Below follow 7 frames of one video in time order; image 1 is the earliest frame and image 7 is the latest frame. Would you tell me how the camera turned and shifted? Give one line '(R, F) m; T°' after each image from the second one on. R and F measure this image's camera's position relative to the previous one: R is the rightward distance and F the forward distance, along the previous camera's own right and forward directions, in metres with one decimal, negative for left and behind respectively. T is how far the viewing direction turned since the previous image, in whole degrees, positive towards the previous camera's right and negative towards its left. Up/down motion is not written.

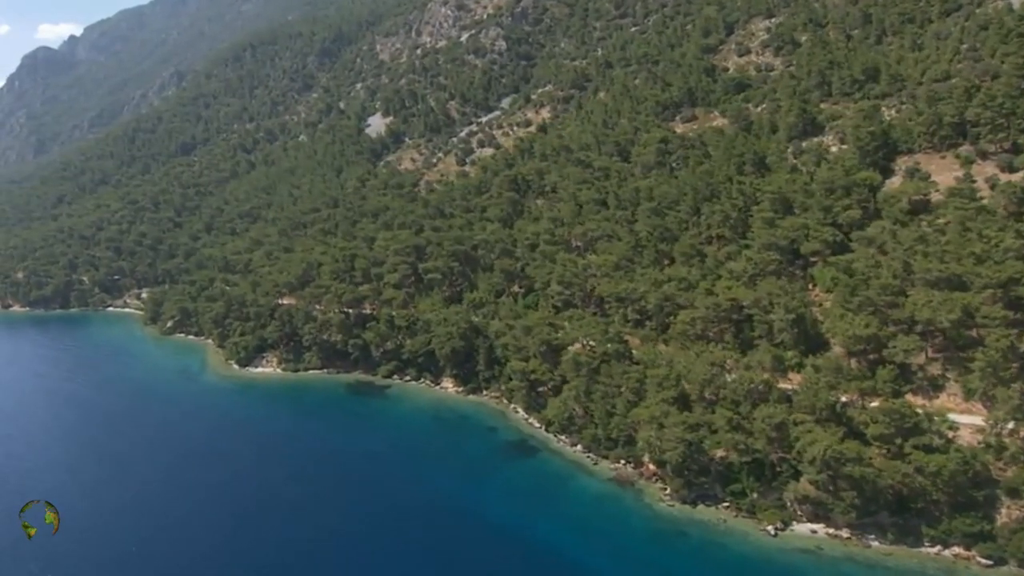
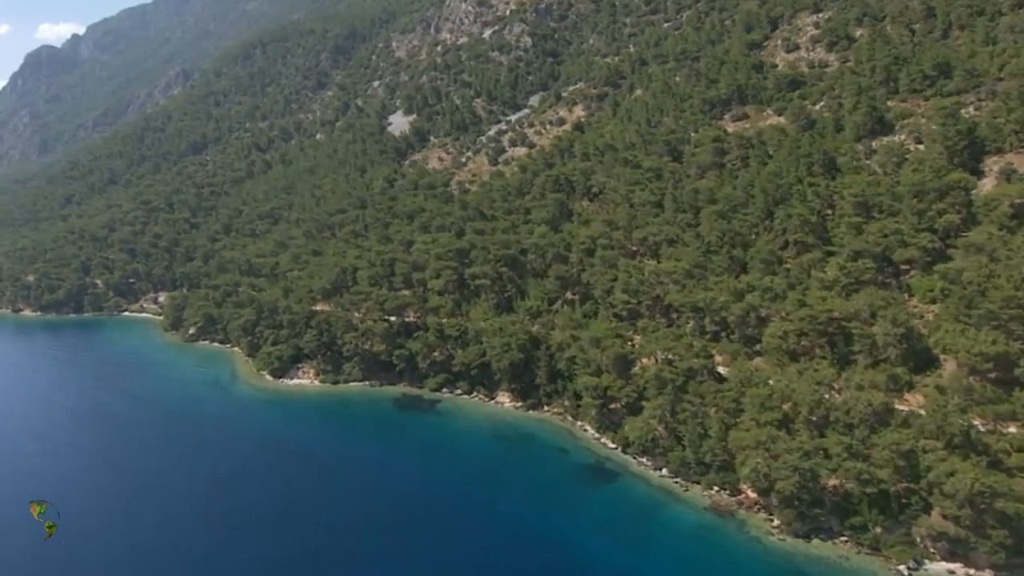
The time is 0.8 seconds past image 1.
(-8.1, +5.9) m; 0°
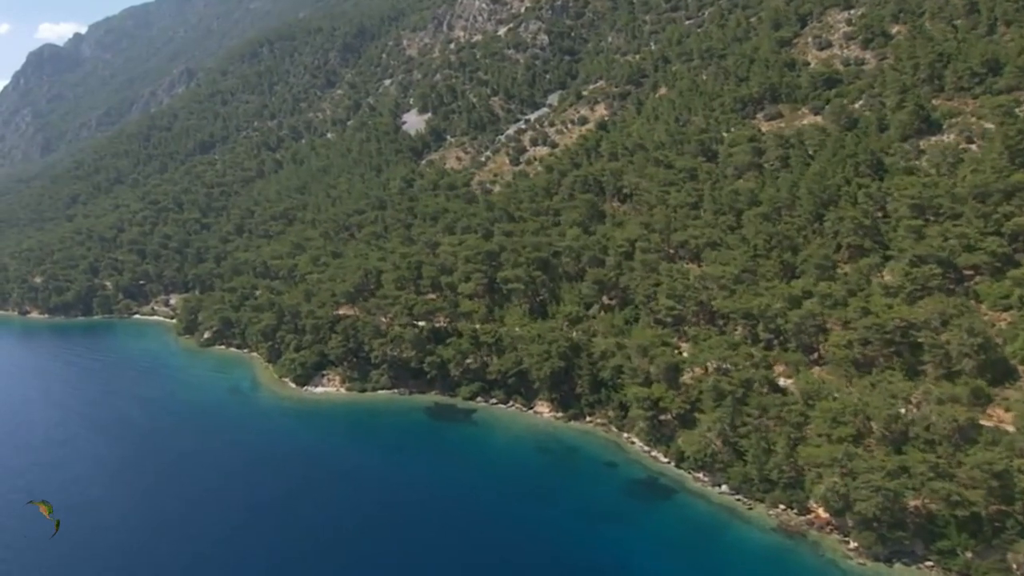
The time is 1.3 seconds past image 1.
(-5.0, +3.6) m; 0°
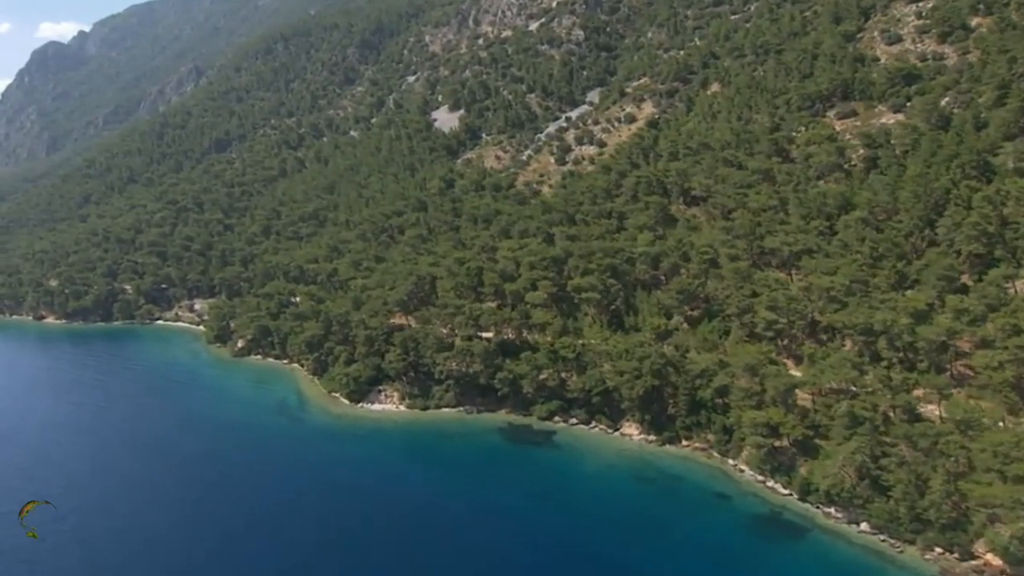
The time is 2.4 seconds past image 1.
(-9.9, +7.2) m; 0°
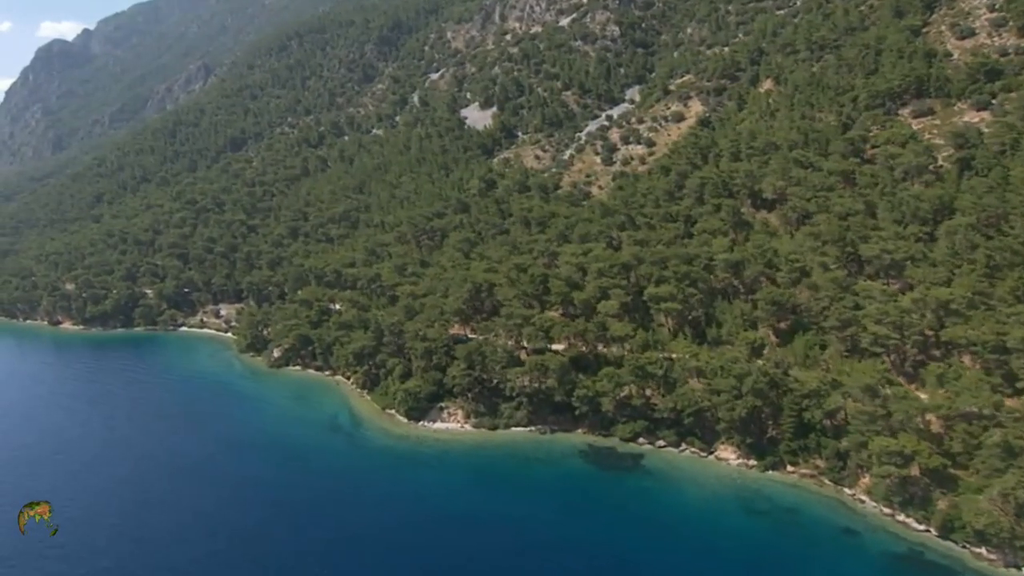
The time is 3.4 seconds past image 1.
(-9.3, +6.5) m; 0°
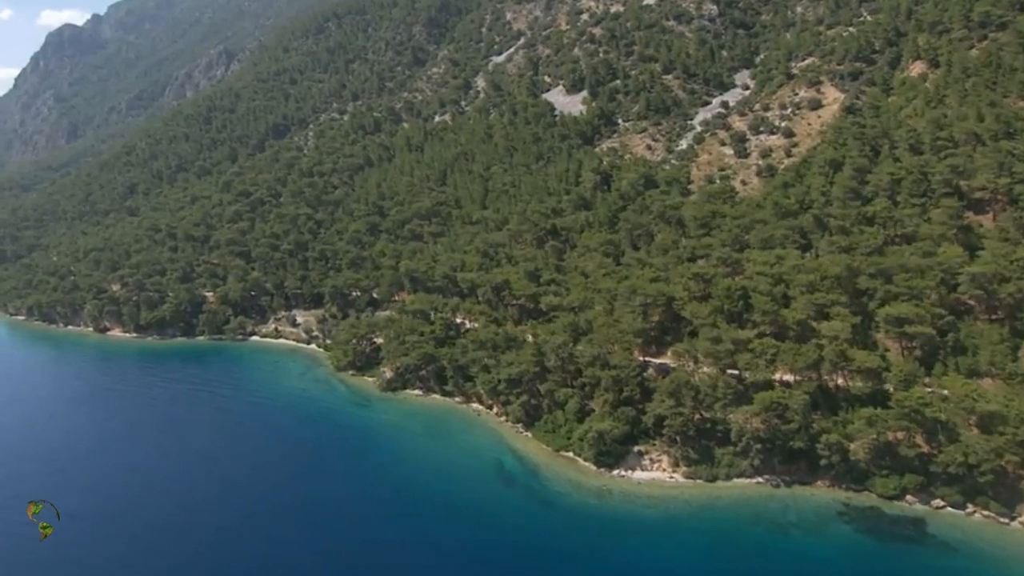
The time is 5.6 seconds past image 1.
(-22.0, +15.5) m; +1°
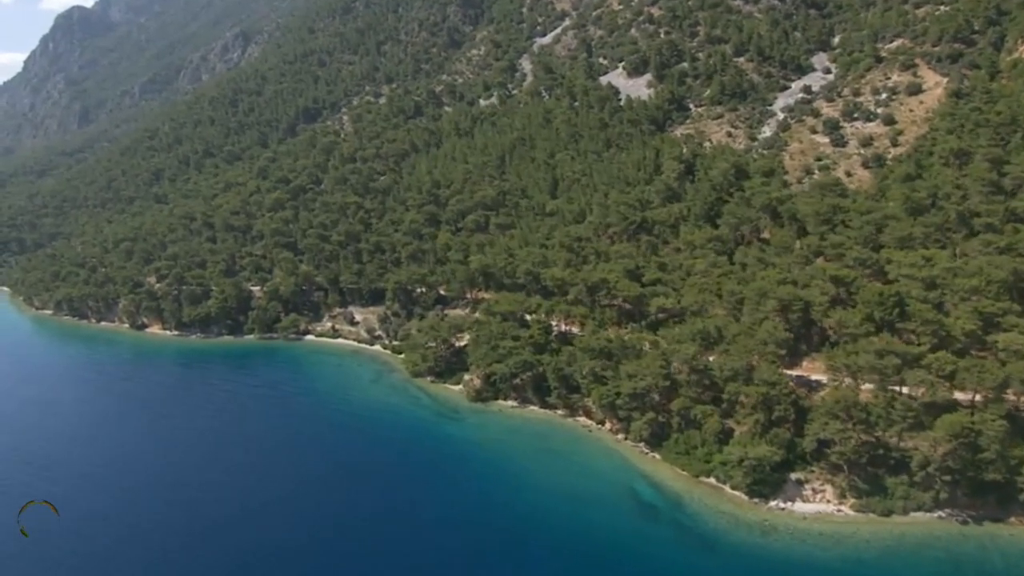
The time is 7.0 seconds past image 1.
(-12.8, +8.5) m; 0°
